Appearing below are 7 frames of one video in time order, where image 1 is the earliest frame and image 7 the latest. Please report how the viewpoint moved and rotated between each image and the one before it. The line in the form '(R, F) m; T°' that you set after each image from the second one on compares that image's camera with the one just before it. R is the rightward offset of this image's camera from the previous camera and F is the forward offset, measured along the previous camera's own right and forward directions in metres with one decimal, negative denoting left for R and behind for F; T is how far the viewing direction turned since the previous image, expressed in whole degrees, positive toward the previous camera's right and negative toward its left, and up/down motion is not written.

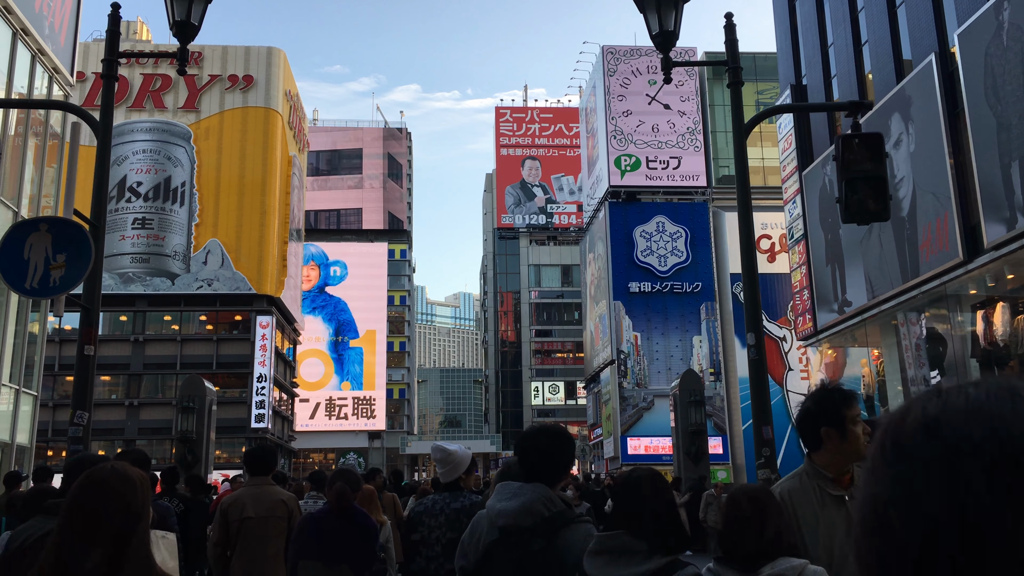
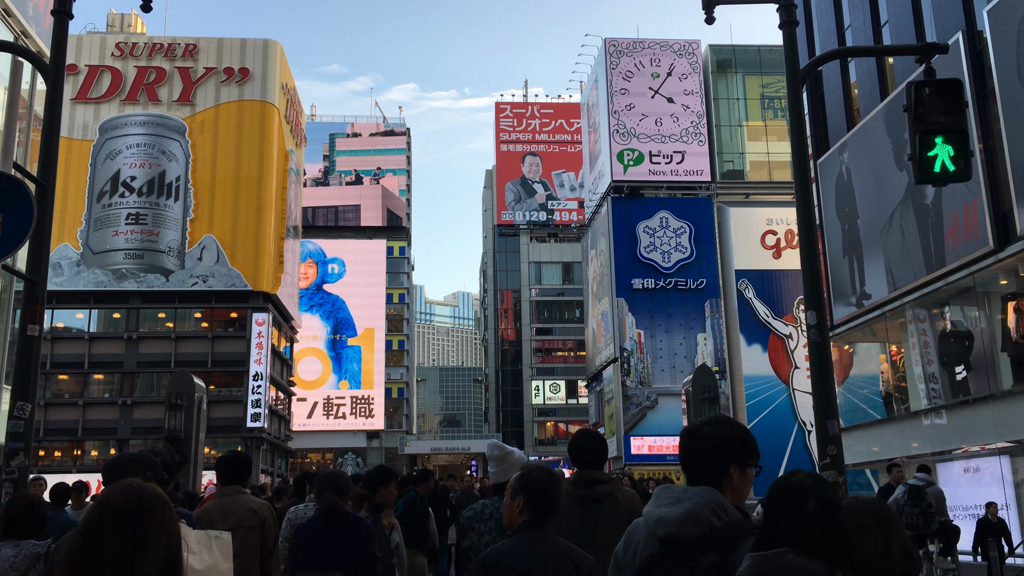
(-0.1, +0.8) m; 0°
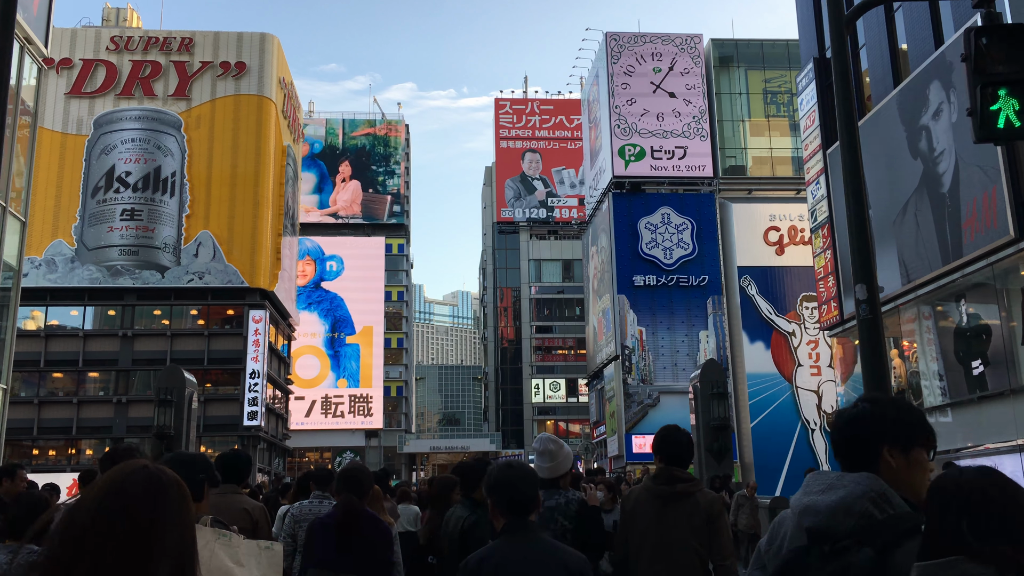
(0.0, +0.5) m; 0°
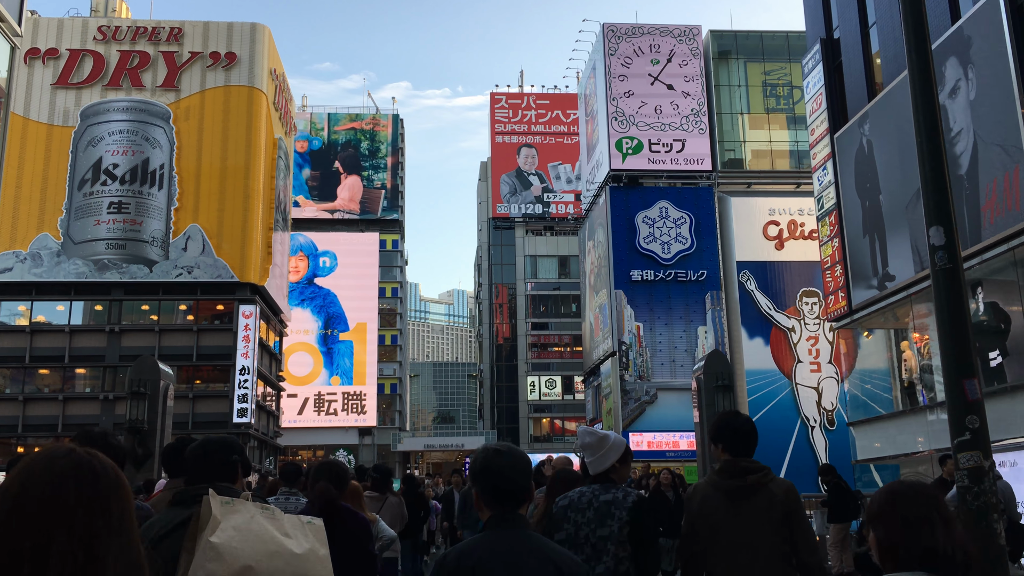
(0.0, +0.8) m; 0°
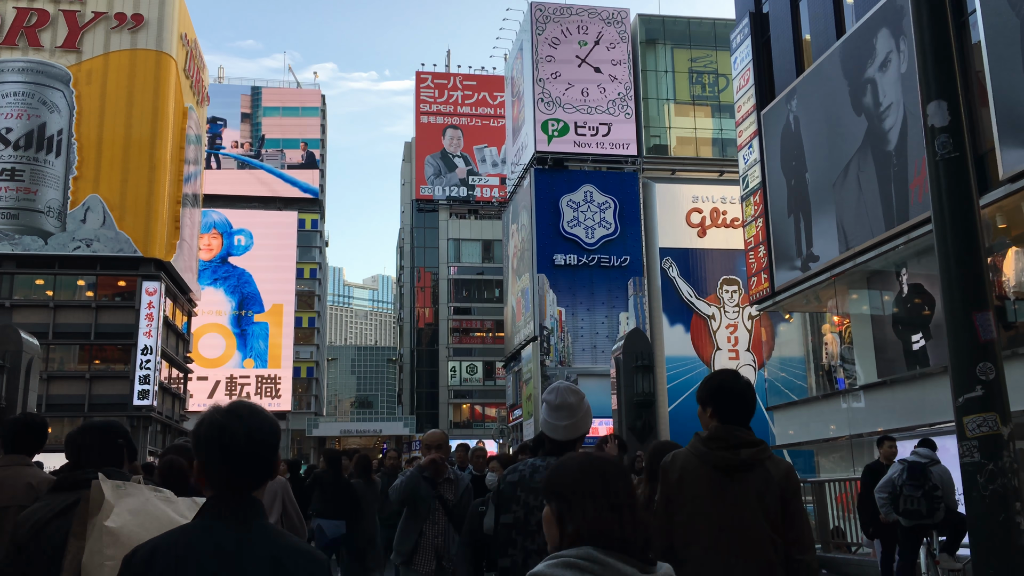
(+0.3, +1.0) m; +5°
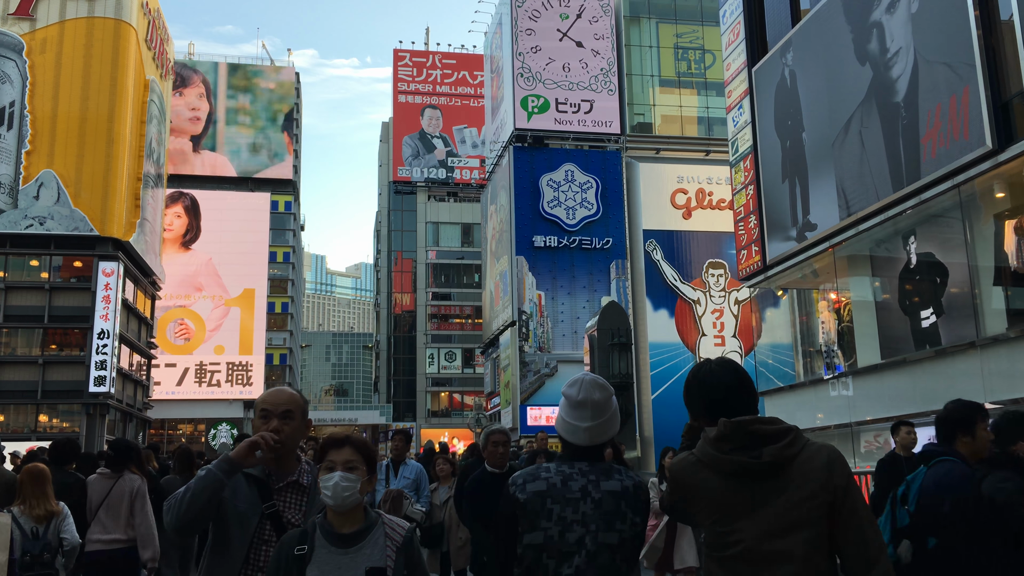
(+0.4, +1.7) m; +1°
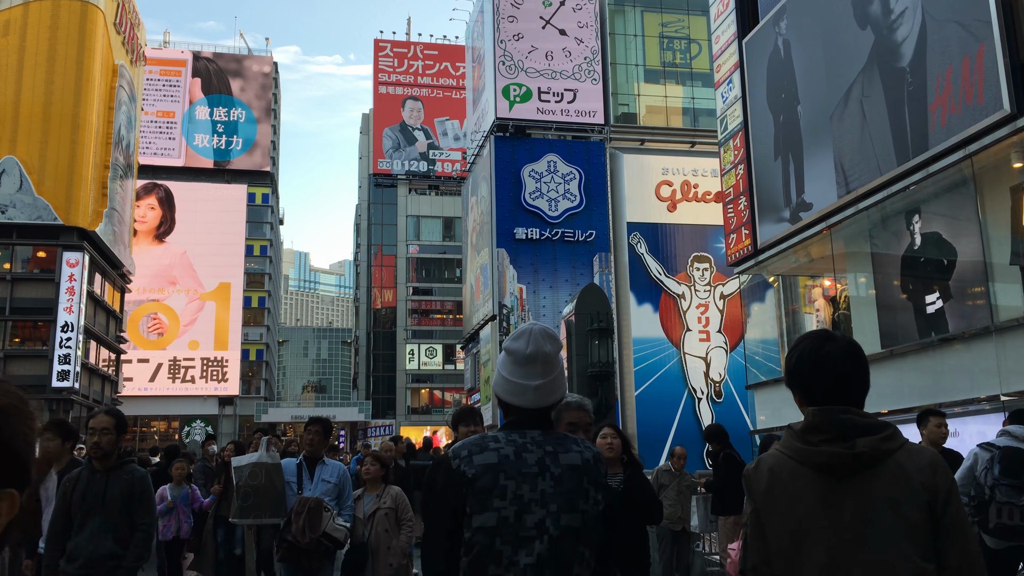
(+0.2, +1.1) m; +1°
